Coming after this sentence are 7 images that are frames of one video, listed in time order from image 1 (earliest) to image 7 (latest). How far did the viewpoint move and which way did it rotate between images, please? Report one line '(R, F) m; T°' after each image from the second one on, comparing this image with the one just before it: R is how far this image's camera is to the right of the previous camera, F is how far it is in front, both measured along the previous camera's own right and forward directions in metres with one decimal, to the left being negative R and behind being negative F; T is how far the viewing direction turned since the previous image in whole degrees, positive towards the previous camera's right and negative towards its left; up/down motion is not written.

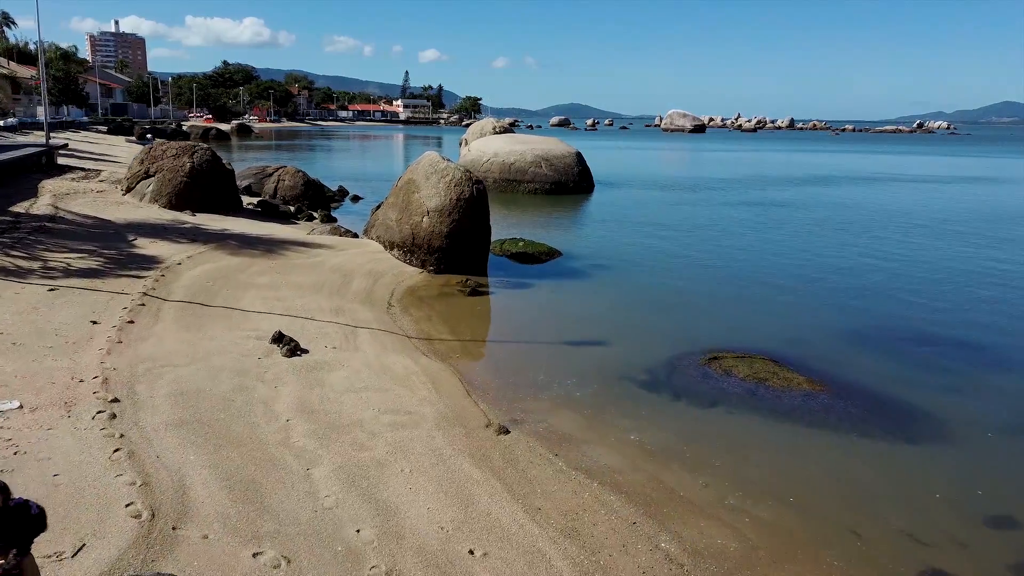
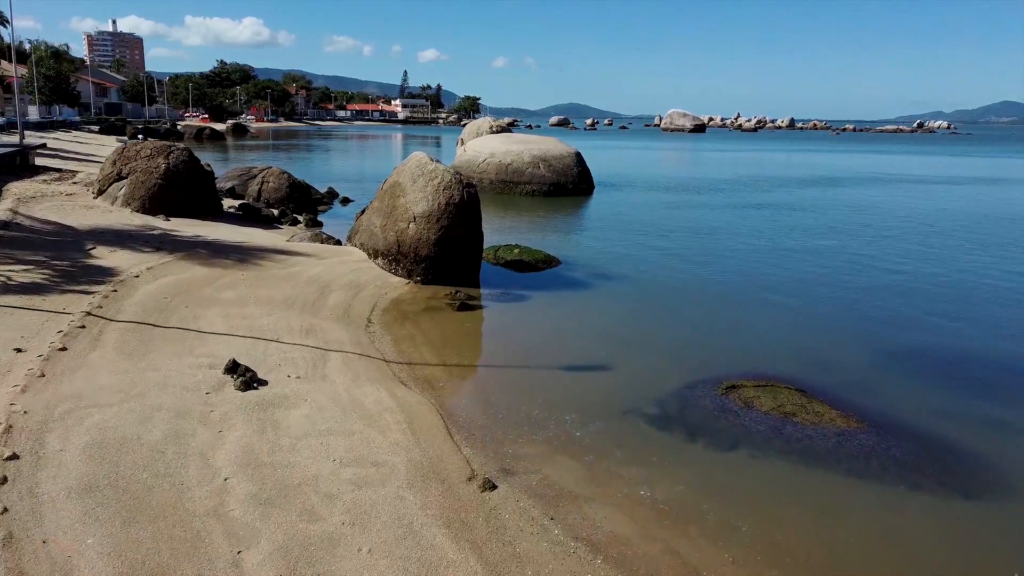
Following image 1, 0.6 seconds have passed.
(+0.1, +0.9) m; 0°
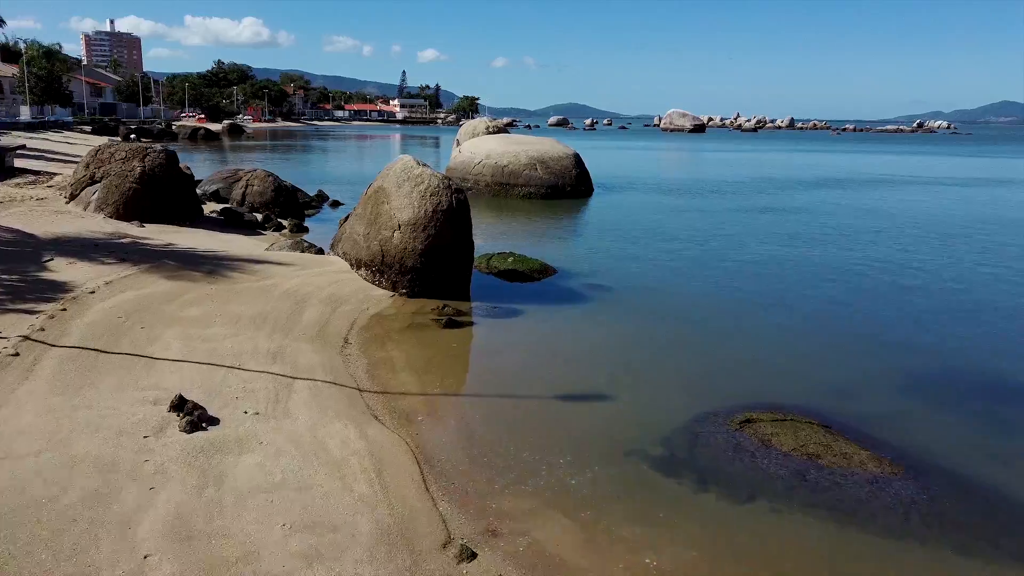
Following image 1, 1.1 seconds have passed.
(+0.1, +0.8) m; 0°
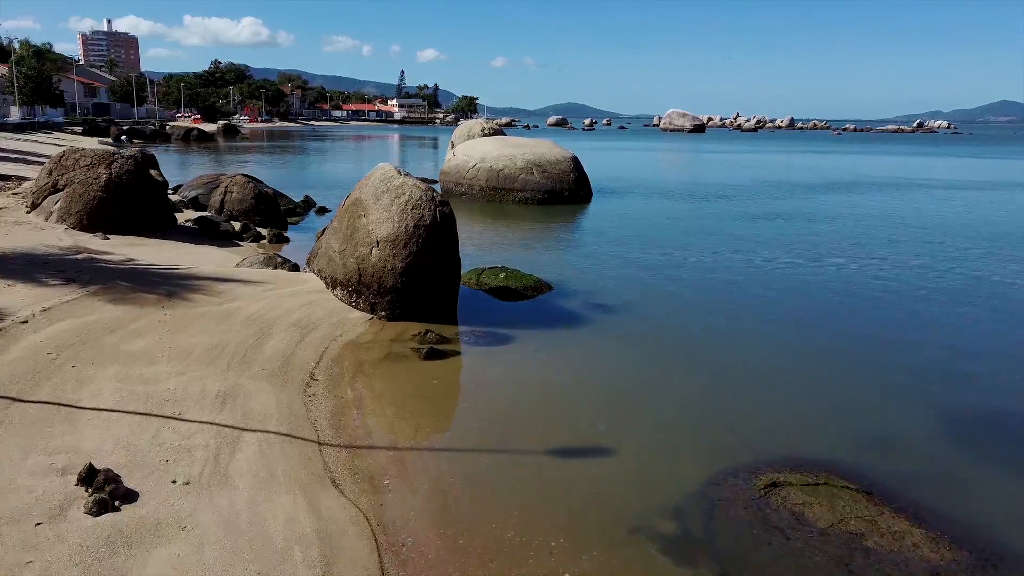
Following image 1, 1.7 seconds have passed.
(+0.1, +0.9) m; 0°
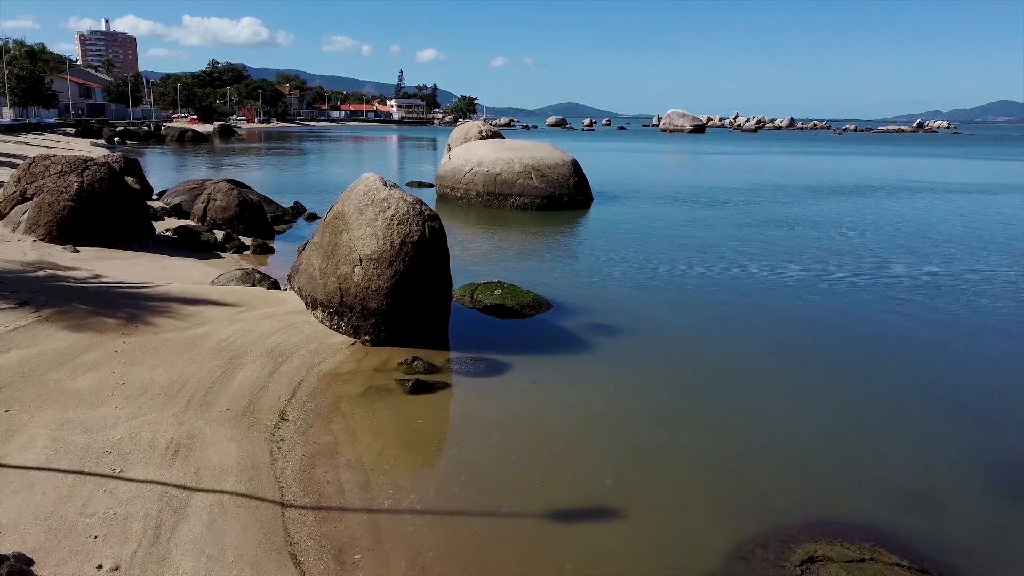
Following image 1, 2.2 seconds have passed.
(+0.1, +0.8) m; 0°
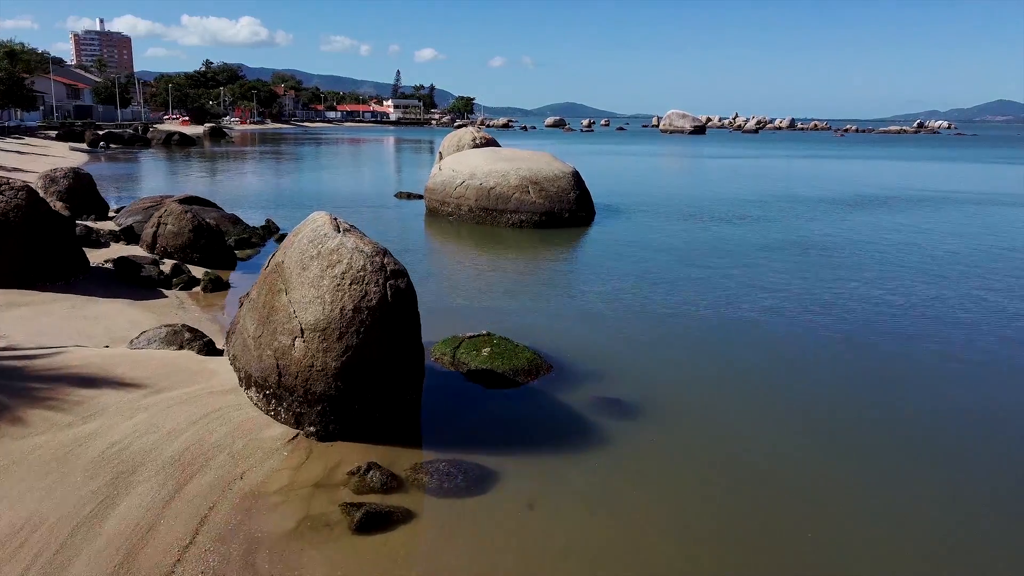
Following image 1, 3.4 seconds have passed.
(+0.1, +1.9) m; 0°
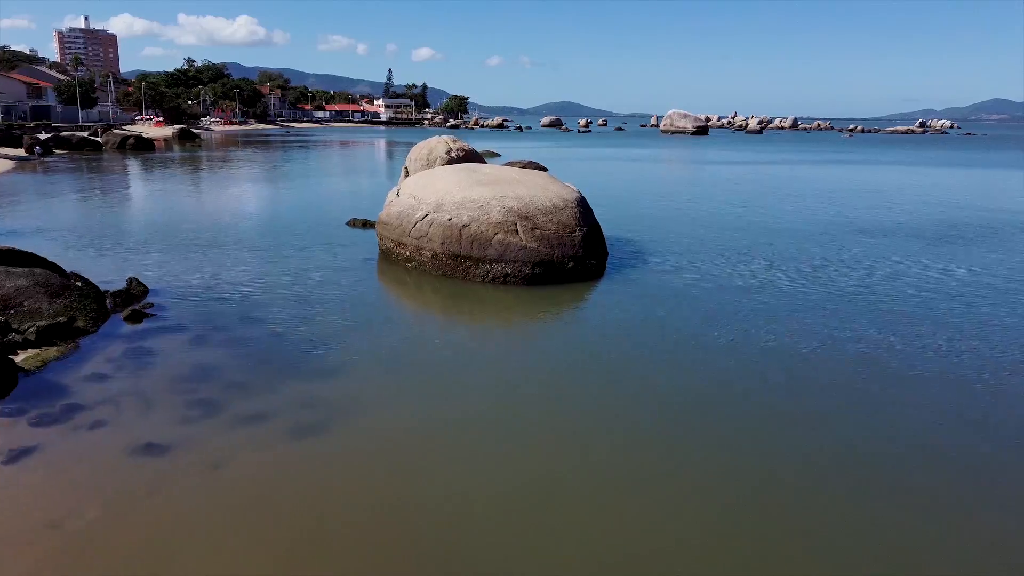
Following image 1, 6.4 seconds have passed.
(+0.4, +5.9) m; 0°
